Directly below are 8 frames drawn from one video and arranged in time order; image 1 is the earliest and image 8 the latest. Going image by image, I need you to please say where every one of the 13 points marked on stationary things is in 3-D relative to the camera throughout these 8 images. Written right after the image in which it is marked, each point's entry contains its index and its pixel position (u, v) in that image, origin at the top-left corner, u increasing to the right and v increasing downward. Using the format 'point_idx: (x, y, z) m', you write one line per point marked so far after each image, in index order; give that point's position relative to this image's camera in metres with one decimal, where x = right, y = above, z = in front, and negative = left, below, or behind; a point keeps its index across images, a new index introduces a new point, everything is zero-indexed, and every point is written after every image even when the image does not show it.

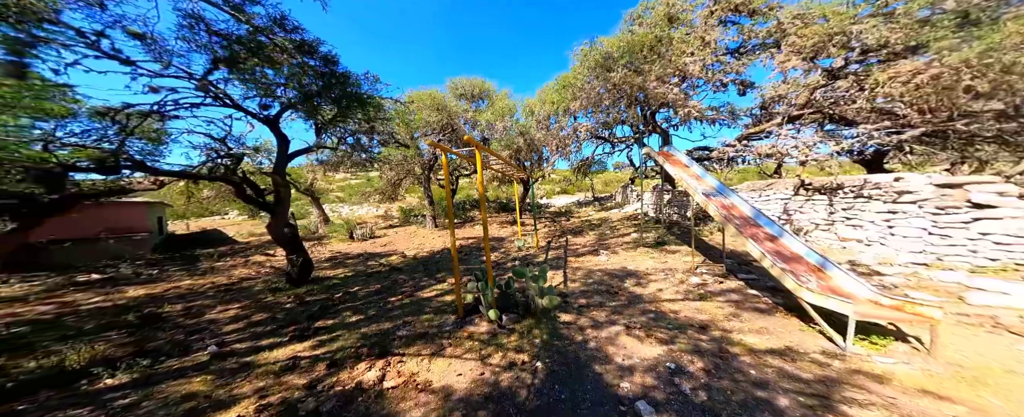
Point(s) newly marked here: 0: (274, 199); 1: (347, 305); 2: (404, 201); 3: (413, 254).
0: (-3.5, +0.2, +4.2) m
1: (-2.2, -1.3, +3.6) m
2: (-6.3, +0.4, +14.9) m
3: (-2.7, -1.1, +6.8) m
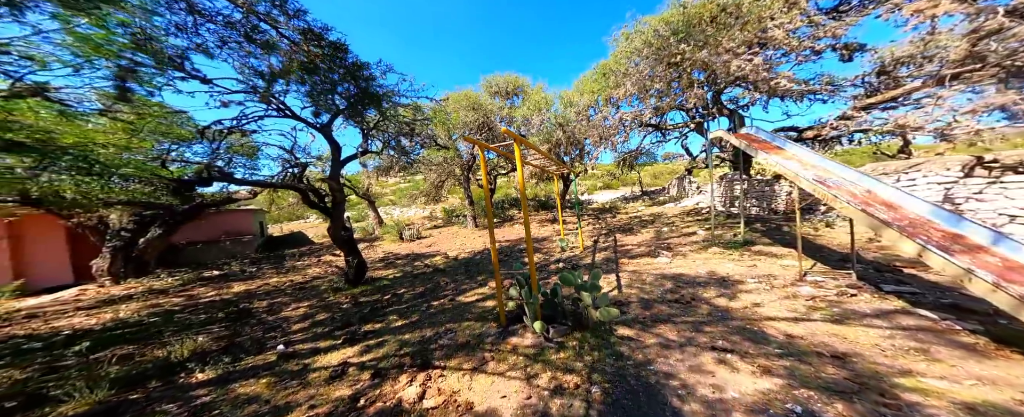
0: (-2.9, +0.1, +4.4) m
1: (-1.6, -1.3, +3.7) m
2: (-3.9, +0.4, +15.4) m
3: (-1.6, -1.1, +6.8) m
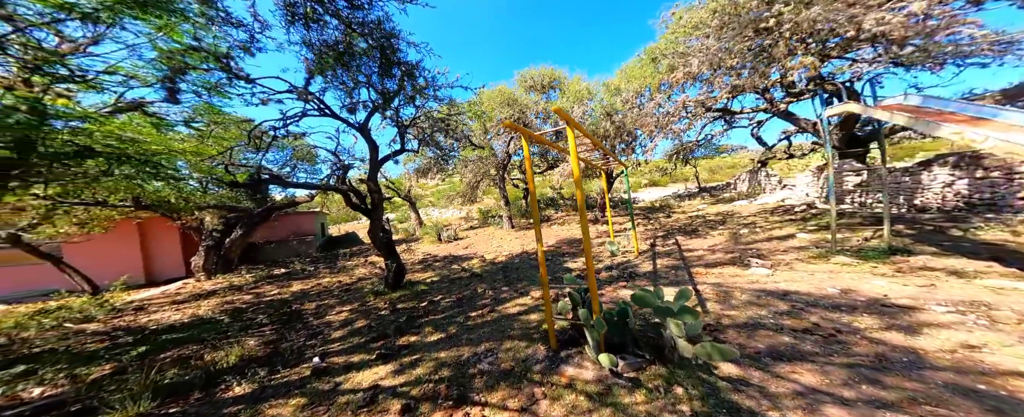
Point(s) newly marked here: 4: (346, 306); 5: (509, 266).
0: (-2.2, 0.0, +4.3) m
1: (-1.0, -1.3, +3.4) m
2: (-1.8, +0.3, +15.3) m
3: (-0.6, -1.2, +6.5) m
4: (-2.6, -1.5, +4.2) m
5: (-0.2, -1.2, +5.6) m
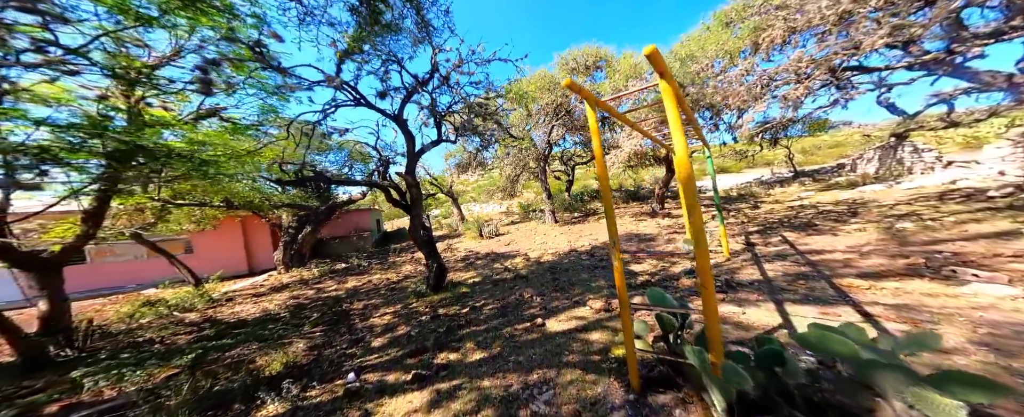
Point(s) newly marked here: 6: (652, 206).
0: (-1.5, +0.1, +4.0) m
1: (-0.4, -1.3, +2.9) m
2: (+0.8, +0.6, +14.8) m
3: (+0.5, -1.0, +5.9) m
4: (-1.8, -1.4, +4.0) m
5: (+0.8, -1.0, +4.9) m
6: (+5.3, +0.1, +10.5) m
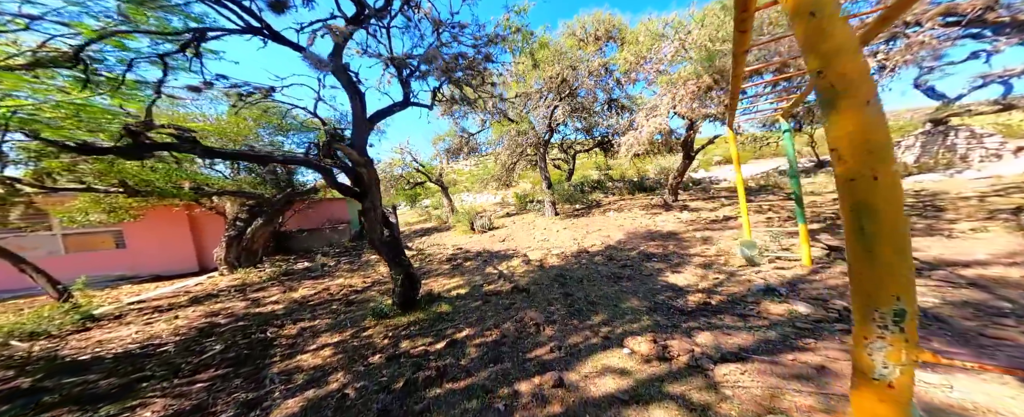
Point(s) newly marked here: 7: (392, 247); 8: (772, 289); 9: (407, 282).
0: (-1.5, +0.2, +2.8) m
1: (-0.4, -1.2, +1.8) m
2: (+0.5, +1.0, +13.6) m
3: (+0.5, -0.8, +4.8) m
4: (-1.8, -1.3, +2.8) m
5: (+0.8, -0.9, +3.8) m
6: (+5.1, +0.4, +9.4) m
7: (-1.3, -0.4, +2.9) m
8: (+2.5, -0.8, +2.7) m
9: (-1.1, -0.8, +3.0) m
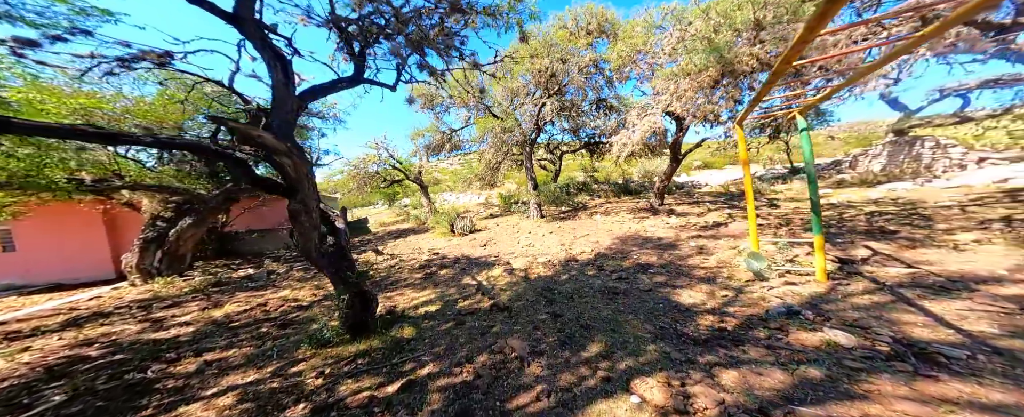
0: (-1.6, +0.2, +2.2) m
1: (-0.5, -1.2, +1.2) m
2: (-0.2, +1.0, +13.1) m
3: (+0.2, -0.9, +4.3) m
4: (-2.0, -1.3, +2.2) m
5: (+0.5, -0.9, +3.3) m
6: (+4.6, +0.2, +9.2) m
7: (-1.4, -0.4, +2.3) m
8: (+2.3, -0.8, +2.3) m
9: (-1.3, -0.8, +2.4) m
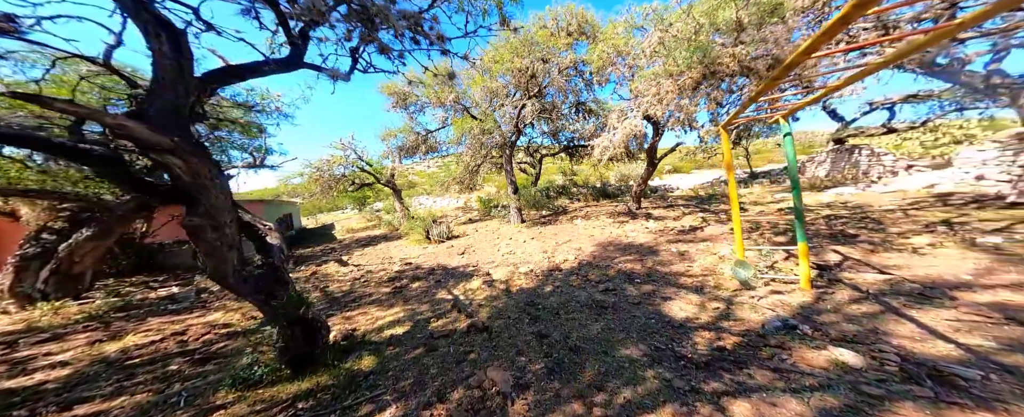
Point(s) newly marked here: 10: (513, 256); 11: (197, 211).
0: (-1.8, +0.2, +1.8) m
1: (-0.6, -1.3, +0.9) m
2: (-1.2, +0.8, +12.8) m
3: (-0.1, -1.0, +4.0) m
4: (-2.1, -1.3, +1.7) m
5: (+0.3, -1.0, +3.1) m
6: (+3.9, +0.1, +9.2) m
7: (-1.6, -0.5, +1.9) m
8: (+2.2, -0.9, +2.2) m
9: (-1.5, -0.9, +2.0) m
10: (0.0, -0.8, +5.0) m
11: (-1.7, 0.0, +1.7) m
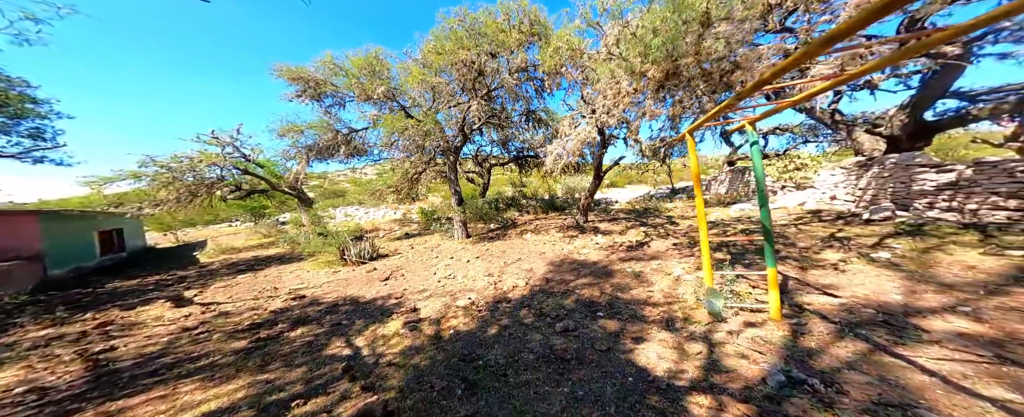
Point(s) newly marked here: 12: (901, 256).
0: (-2.0, +0.1, +0.6) m
1: (-0.7, -1.3, -0.1) m
2: (-3.7, +0.3, +11.5) m
3: (-0.9, -1.2, +3.1) m
4: (-2.4, -1.4, +0.4) m
5: (-0.3, -1.2, +2.3) m
6: (+2.0, -0.3, +9.0) m
7: (-1.8, -0.6, +0.8) m
8: (+1.8, -1.1, +1.8) m
9: (-1.8, -0.9, +0.9) m
10: (-0.9, -1.1, +4.1) m
11: (-1.9, -0.1, +0.5) m
12: (+6.4, -0.8, +4.6) m
